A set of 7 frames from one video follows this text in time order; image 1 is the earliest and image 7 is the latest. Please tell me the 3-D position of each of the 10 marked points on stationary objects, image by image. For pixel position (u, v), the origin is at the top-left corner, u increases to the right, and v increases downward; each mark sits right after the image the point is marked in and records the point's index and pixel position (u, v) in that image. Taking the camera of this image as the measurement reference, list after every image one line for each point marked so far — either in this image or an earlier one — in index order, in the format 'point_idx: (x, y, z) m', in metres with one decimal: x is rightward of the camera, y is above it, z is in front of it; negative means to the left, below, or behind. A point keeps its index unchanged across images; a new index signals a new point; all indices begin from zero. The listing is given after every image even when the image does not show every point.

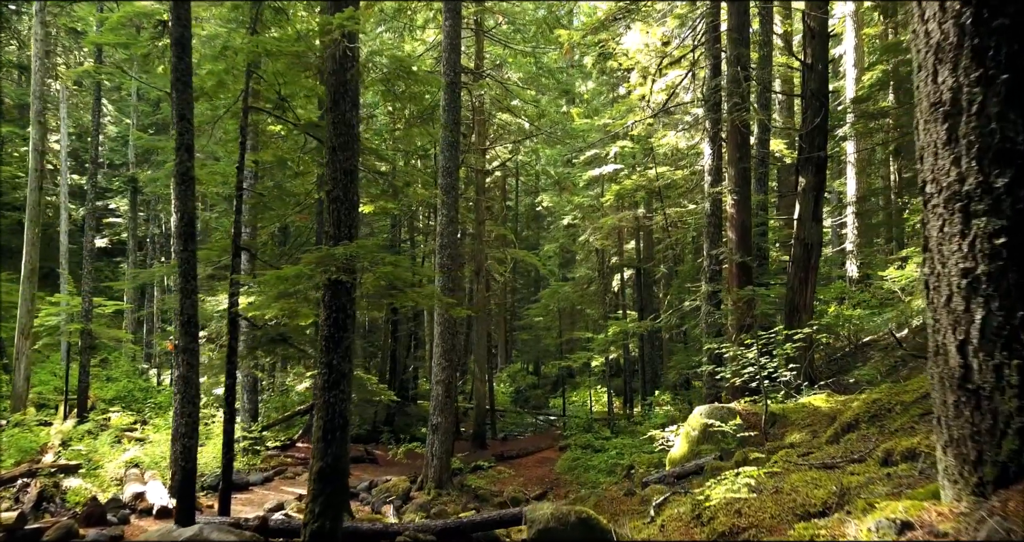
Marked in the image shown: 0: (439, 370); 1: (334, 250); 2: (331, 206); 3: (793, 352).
0: (-1.2, -1.6, +11.4) m
1: (-1.3, +0.2, +5.3) m
2: (-1.4, +0.5, +5.6) m
3: (+2.8, -0.8, +7.1) m
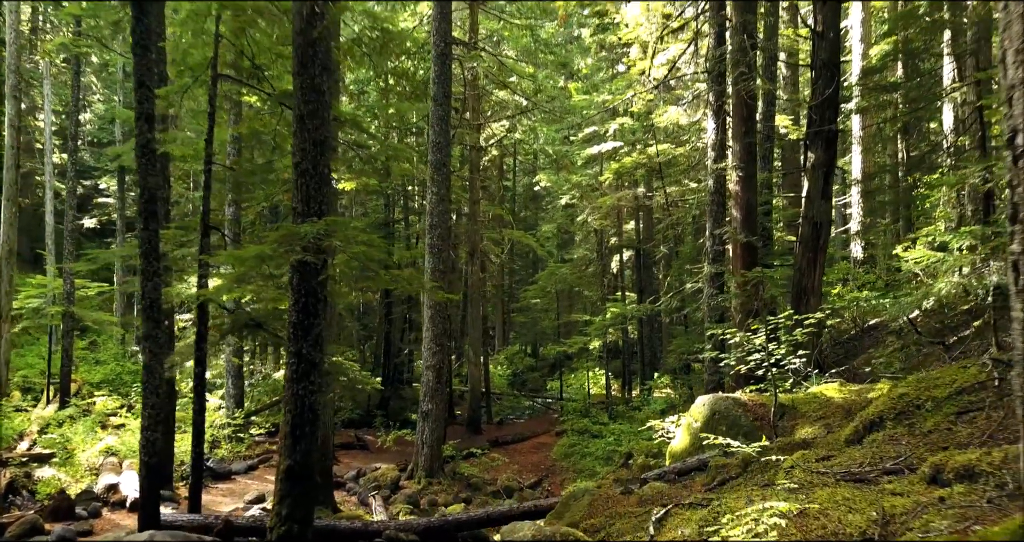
0: (-1.3, -1.3, +11.0) m
1: (-1.4, +0.3, +4.8) m
2: (-1.5, +0.7, +5.1) m
3: (+2.7, -0.6, +6.6) m
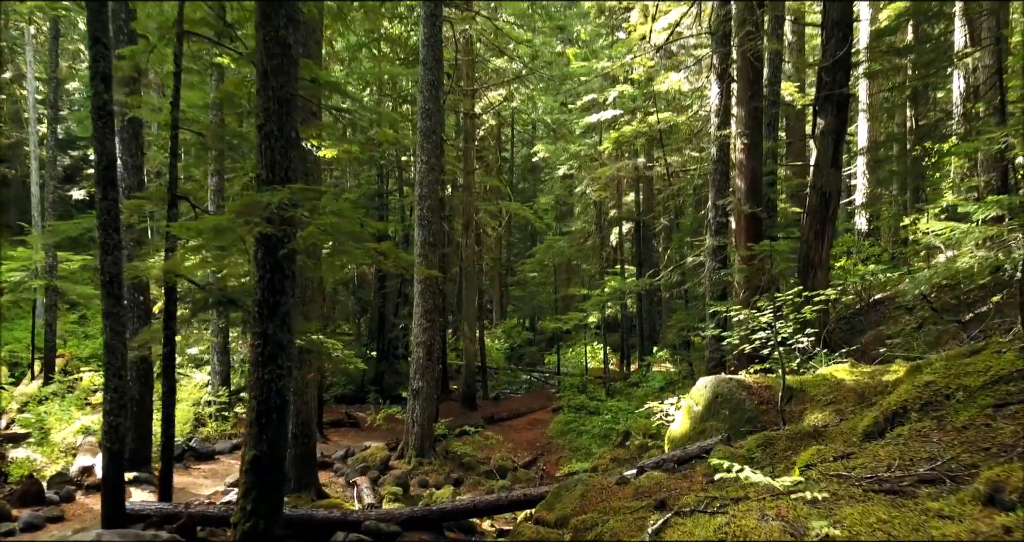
0: (-1.4, -0.9, +10.6) m
1: (-1.5, +0.5, +4.3) m
2: (-1.6, +0.8, +4.6) m
3: (+2.6, -0.4, +6.2) m
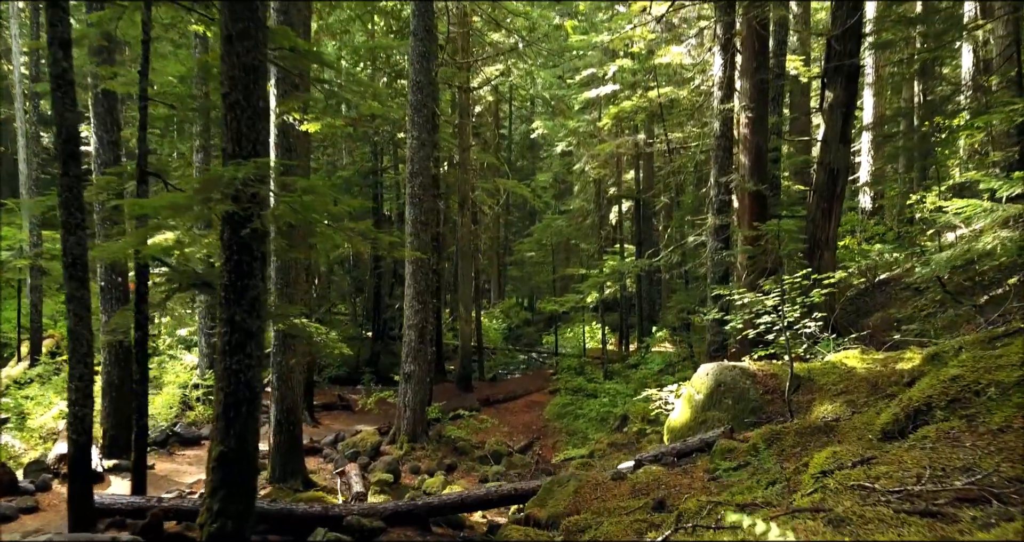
0: (-1.4, -0.6, +10.3) m
1: (-1.6, +0.6, +4.0) m
2: (-1.7, +0.9, +4.3) m
3: (+2.5, -0.2, +5.8) m
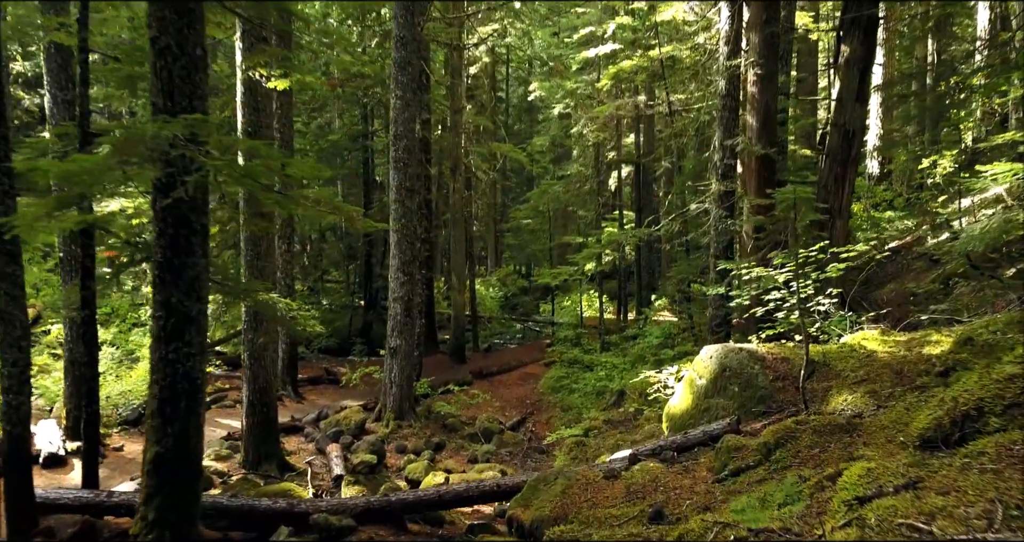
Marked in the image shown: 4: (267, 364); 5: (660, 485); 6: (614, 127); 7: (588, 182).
0: (-1.6, -0.2, +9.7) m
1: (-1.7, +0.7, +3.4) m
2: (-1.8, +1.1, +3.7) m
3: (+2.4, 0.0, +5.3) m
4: (-2.5, -0.9, +7.2) m
5: (+0.8, -1.2, +4.0) m
6: (+2.5, +3.5, +17.4) m
7: (+2.1, +2.5, +19.6) m
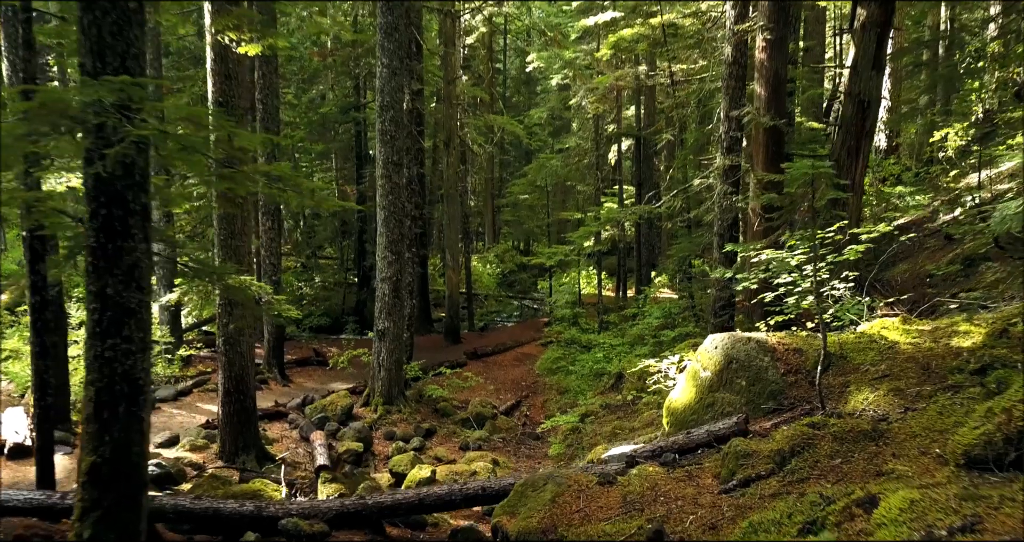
0: (-1.6, +0.1, +9.3) m
1: (-1.8, +0.7, +2.9) m
2: (-1.9, +1.1, +3.2) m
3: (+2.3, +0.1, +4.8) m
4: (-2.5, -0.8, +6.8) m
5: (+0.7, -1.1, +3.6) m
6: (+2.4, +4.0, +16.8) m
7: (+2.0, +3.1, +19.1) m
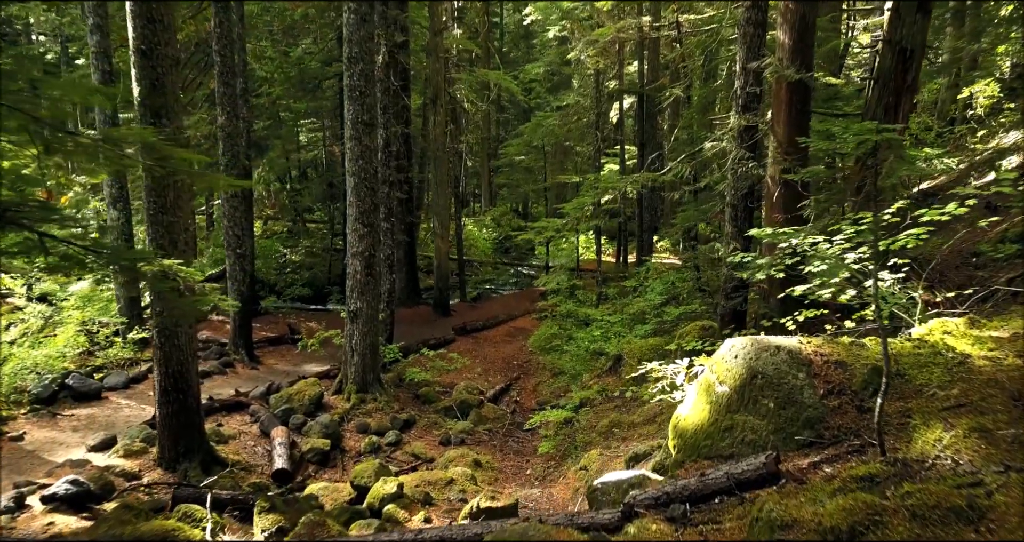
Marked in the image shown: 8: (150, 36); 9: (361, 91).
0: (-1.8, +0.4, +8.3) m
1: (-2.0, +0.7, +1.9) m
2: (-2.1, +1.1, +2.2) m
3: (+2.2, +0.1, +3.9) m
4: (-2.7, -0.6, +5.9) m
5: (+0.6, -1.1, +2.7) m
6: (+2.2, +4.8, +15.6) m
7: (+1.9, +3.9, +17.9) m
8: (-2.8, +1.9, +5.6) m
9: (-1.7, +2.1, +8.4) m
